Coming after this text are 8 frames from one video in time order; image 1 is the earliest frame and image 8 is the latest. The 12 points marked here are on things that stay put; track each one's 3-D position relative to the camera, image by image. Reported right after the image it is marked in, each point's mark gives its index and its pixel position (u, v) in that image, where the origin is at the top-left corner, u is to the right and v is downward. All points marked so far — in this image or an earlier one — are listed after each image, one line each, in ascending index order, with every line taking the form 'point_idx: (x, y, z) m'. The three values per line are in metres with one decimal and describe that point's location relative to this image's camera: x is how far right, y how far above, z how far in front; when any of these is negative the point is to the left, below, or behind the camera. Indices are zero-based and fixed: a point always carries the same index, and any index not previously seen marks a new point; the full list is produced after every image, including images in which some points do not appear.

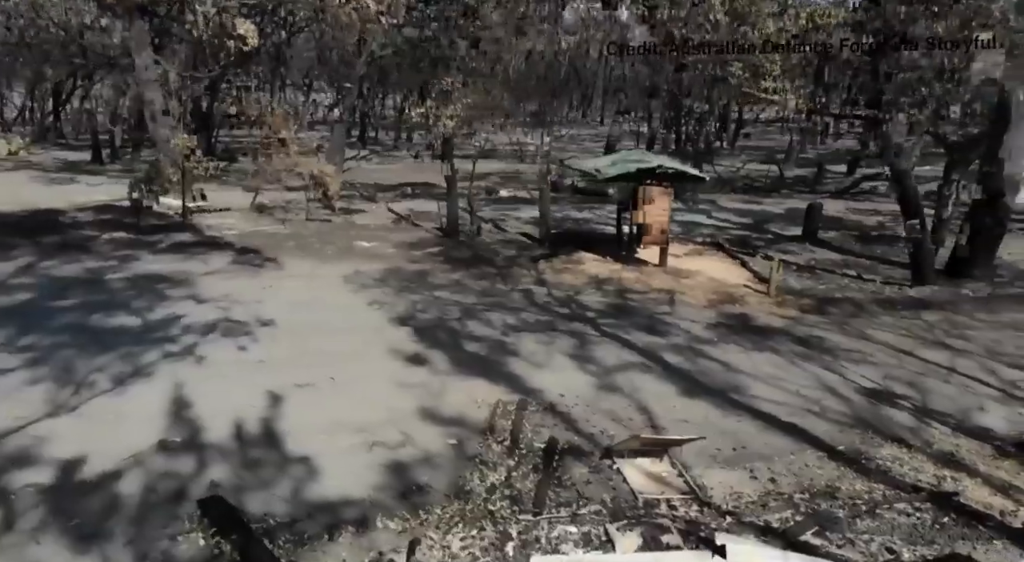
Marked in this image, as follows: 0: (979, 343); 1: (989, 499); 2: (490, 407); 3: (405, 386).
0: (+6.7, -0.8, +11.5) m
1: (+4.6, -2.1, +7.6) m
2: (-0.2, -1.5, +9.3) m
3: (-1.2, -1.3, +9.9) m
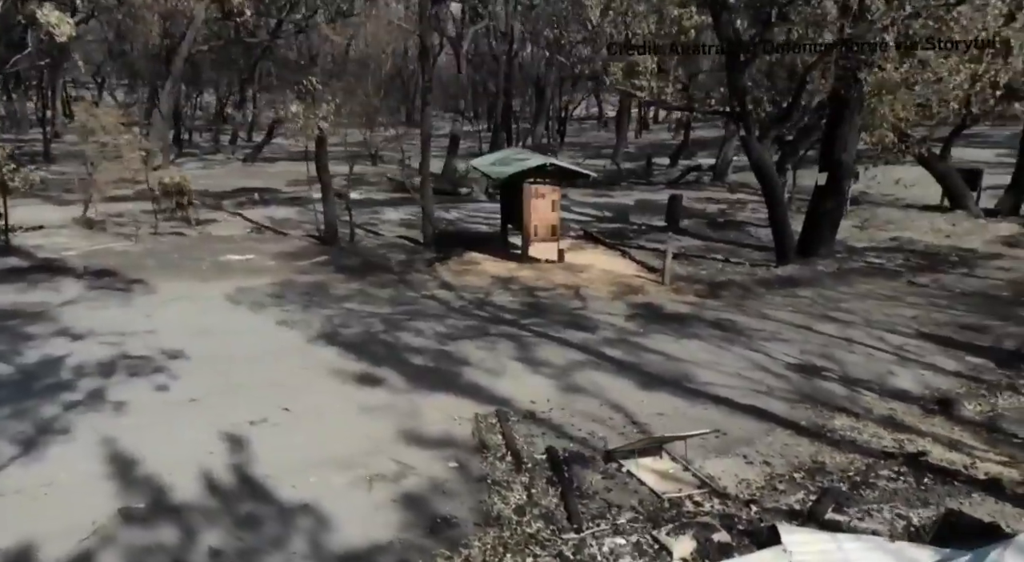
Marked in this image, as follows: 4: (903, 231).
0: (+5.5, -0.5, +12.8) m
1: (+4.7, -1.9, +8.5) m
2: (-0.4, -1.6, +8.8) m
3: (-1.6, -1.5, +9.1) m
4: (+8.3, +1.1, +17.1) m
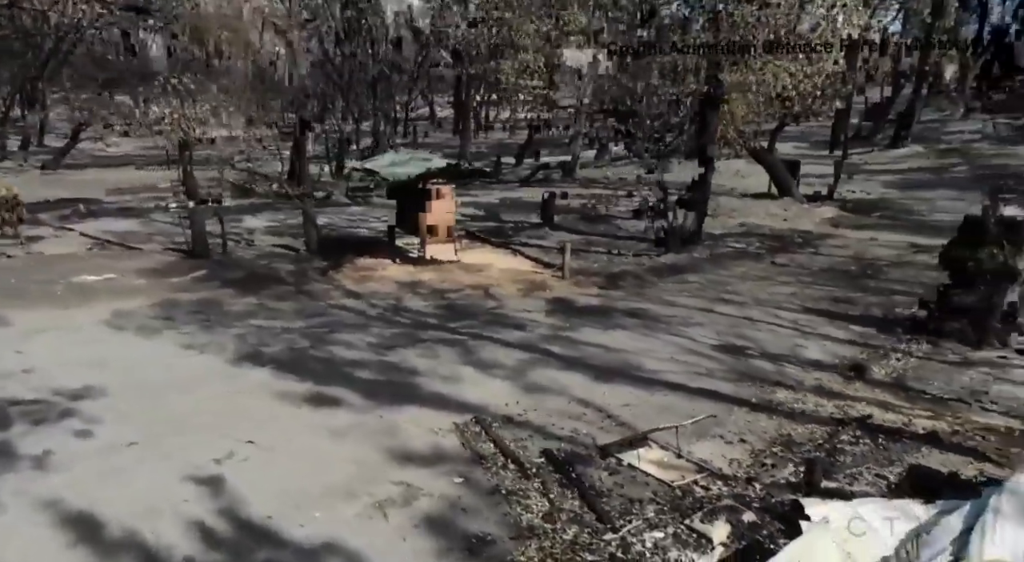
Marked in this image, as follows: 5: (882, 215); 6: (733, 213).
0: (+4.0, -0.2, +13.8) m
1: (+4.4, -1.6, +9.4) m
2: (-0.6, -1.6, +8.4) m
3: (-1.8, -1.6, +8.4) m
4: (+5.5, +1.5, +18.7) m
5: (+8.8, +1.6, +19.0) m
6: (+5.3, +1.6, +18.9) m
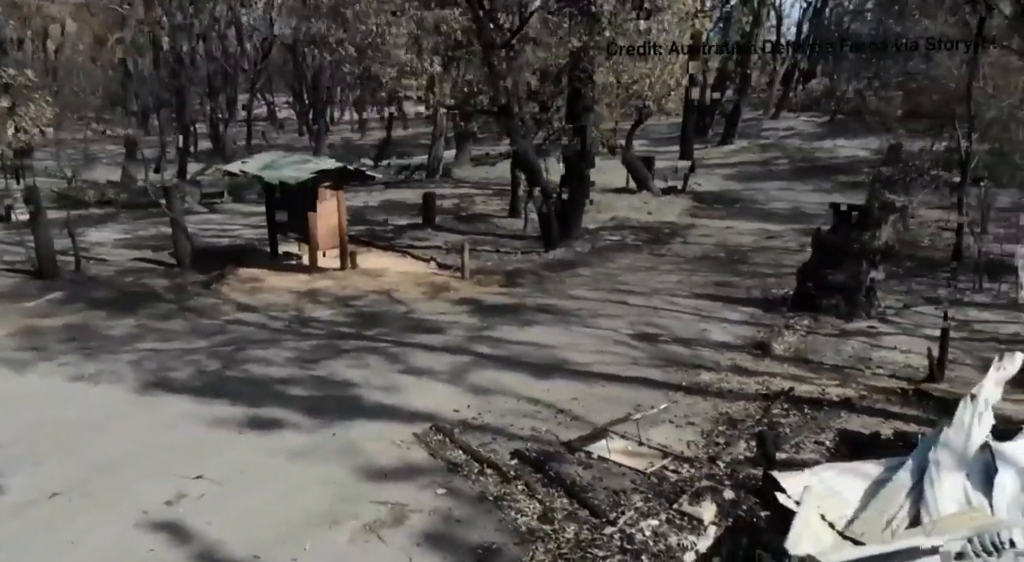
0: (+2.2, 0.0, +14.3) m
1: (+3.7, -1.4, +10.1) m
2: (-0.9, -1.6, +8.0) m
3: (-2.1, -1.7, +7.7) m
4: (+2.5, +1.7, +19.4) m
5: (+5.6, +2.0, +20.5) m
6: (+2.2, +1.8, +19.6) m
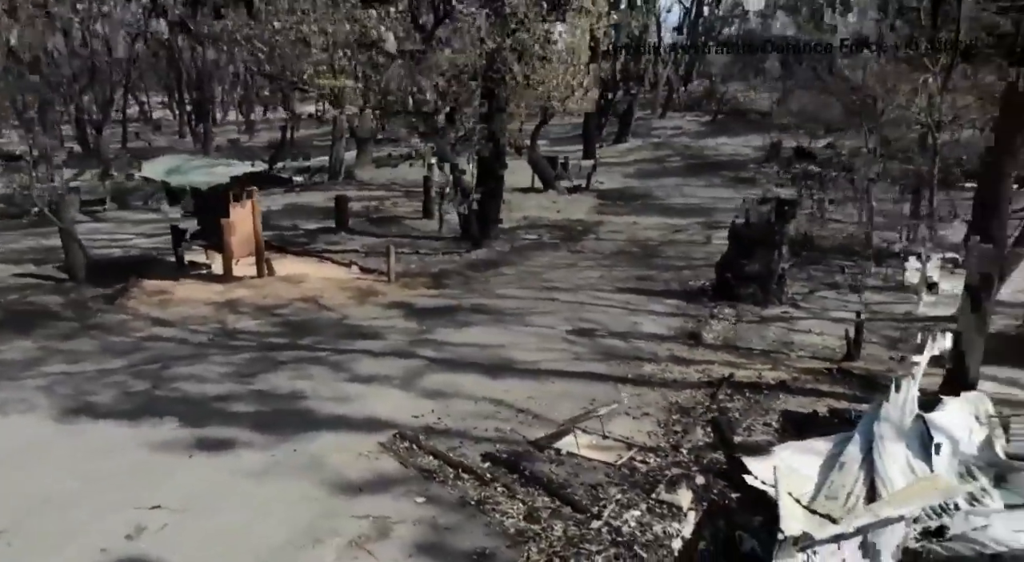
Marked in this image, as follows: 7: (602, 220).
0: (+0.9, 0.0, +14.4) m
1: (+3.0, -1.2, +10.5) m
2: (-1.2, -1.7, +7.7) m
3: (-2.3, -1.8, +7.3) m
4: (+0.3, +1.7, +19.5) m
5: (+3.2, +2.1, +21.1) m
6: (0.0, +1.8, +19.7) m
7: (+2.1, +1.5, +19.0) m
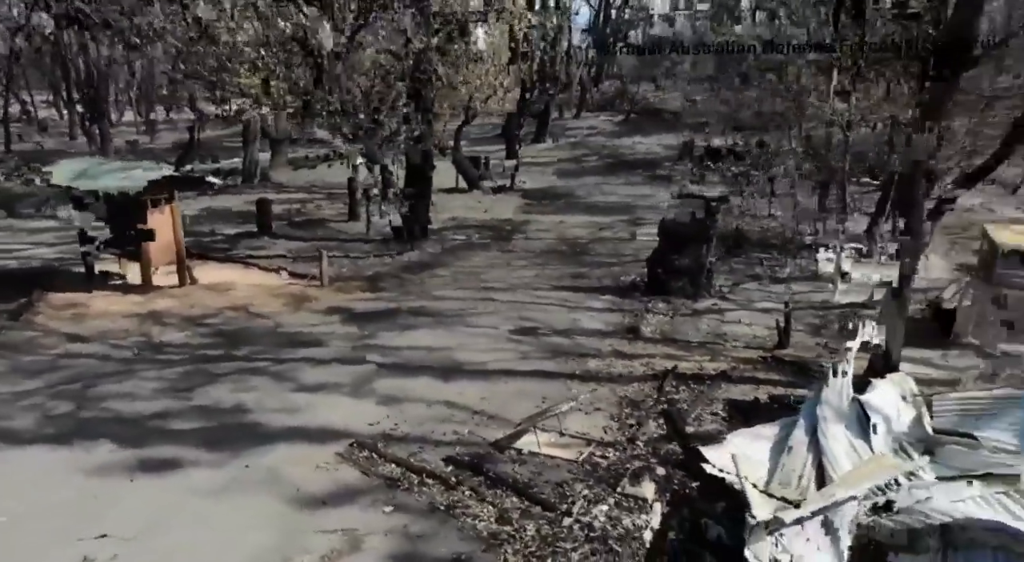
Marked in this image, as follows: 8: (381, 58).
0: (-0.3, 0.0, +14.4) m
1: (+2.3, -1.2, +10.8) m
2: (-1.6, -1.7, +7.5) m
3: (-2.6, -1.8, +6.9) m
4: (-1.5, +1.7, +19.4) m
5: (+1.2, +2.2, +21.3) m
6: (-1.8, +1.8, +19.5) m
7: (+0.4, +1.5, +19.1) m
8: (-2.6, +4.5, +16.1) m
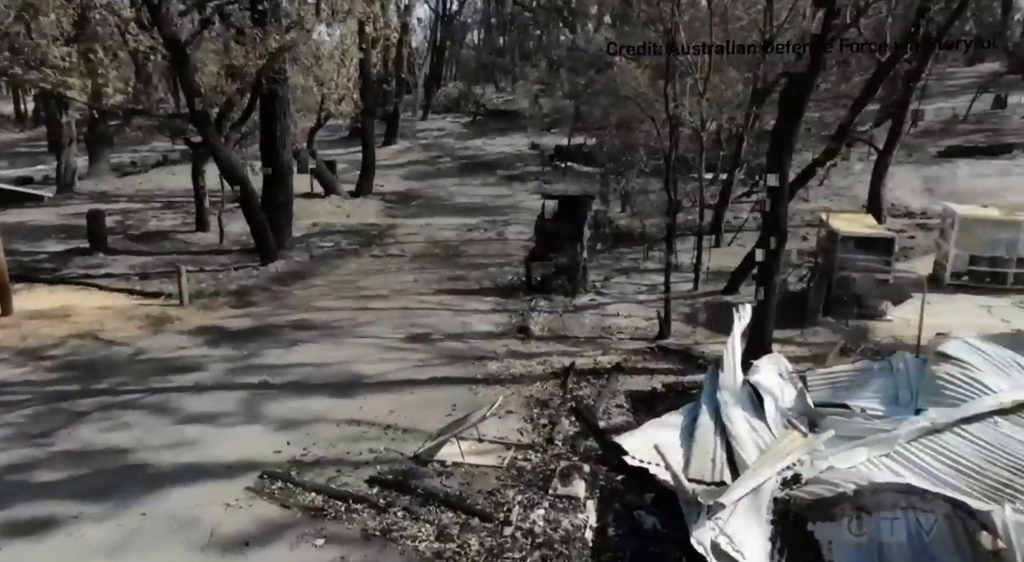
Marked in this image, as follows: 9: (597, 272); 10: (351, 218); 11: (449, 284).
0: (-2.4, -0.1, +13.9) m
1: (+0.9, -1.1, +10.9) m
2: (-2.2, -1.8, +6.9) m
3: (-3.1, -2.0, +6.1) m
4: (-4.7, +1.4, +18.5) m
5: (-2.5, +2.1, +20.9) m
6: (-5.0, +1.5, +18.6) m
7: (-2.8, +1.4, +18.6) m
8: (-5.3, +4.2, +15.1) m
9: (+1.8, +0.2, +16.4) m
10: (-3.8, +1.5, +18.8) m
11: (-1.1, -0.1, +14.3) m
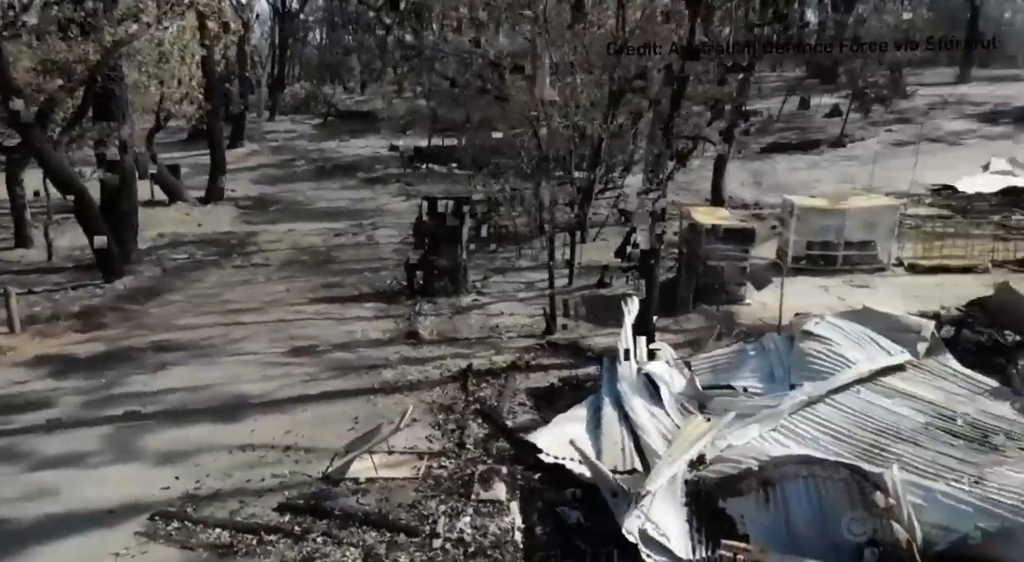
0: (-4.4, -0.3, +13.0) m
1: (-0.5, -1.1, +10.6) m
2: (-2.7, -1.9, +6.1) m
3: (-3.5, -2.1, +5.2) m
4: (-7.6, +1.1, +17.1) m
5: (-5.9, +1.8, +19.9) m
6: (-7.9, +1.1, +17.1) m
7: (-5.7, +1.1, +17.5) m
8: (-7.7, +3.9, +13.6) m
9: (-0.8, +0.2, +16.3) m
10: (-6.8, +1.2, +17.6) m
11: (-3.2, -0.2, +13.6) m
